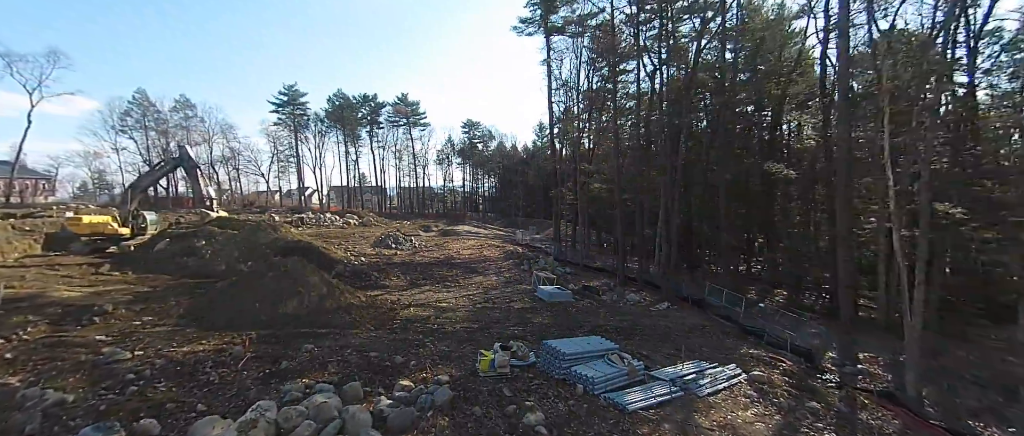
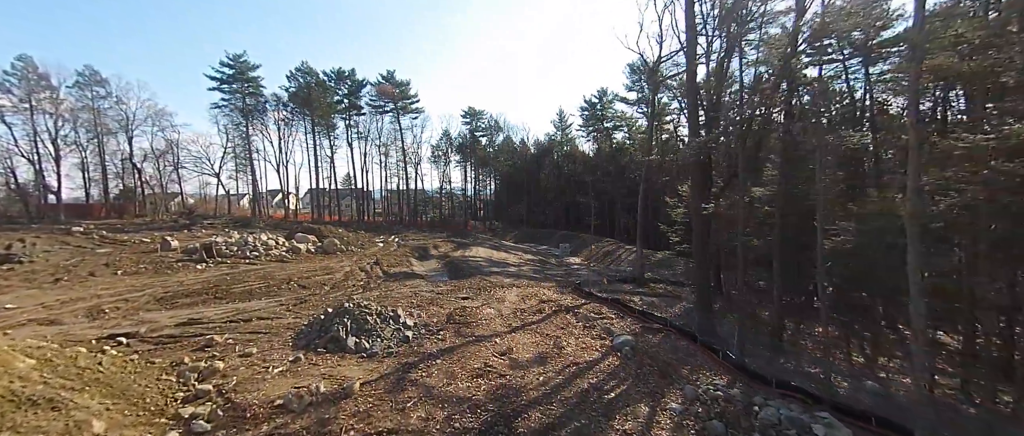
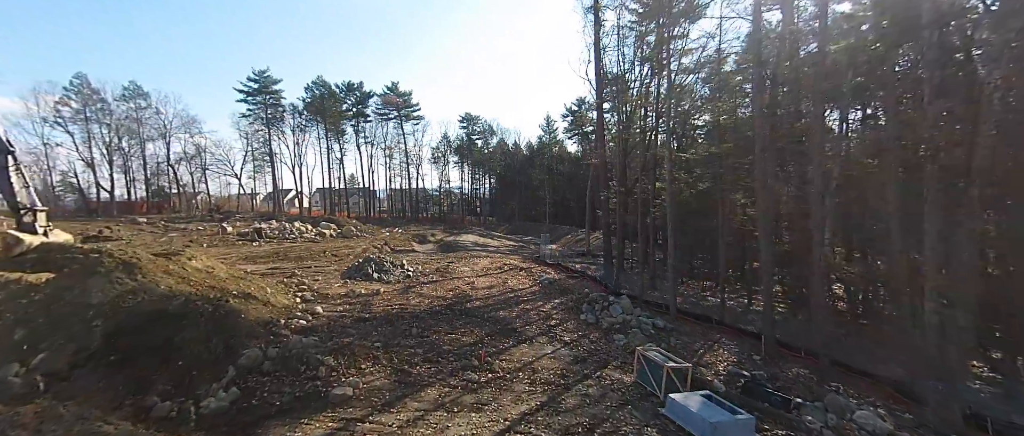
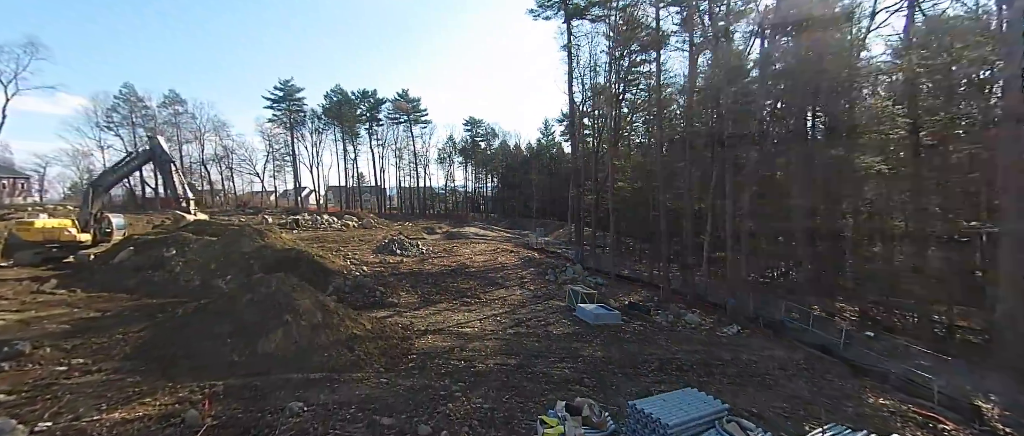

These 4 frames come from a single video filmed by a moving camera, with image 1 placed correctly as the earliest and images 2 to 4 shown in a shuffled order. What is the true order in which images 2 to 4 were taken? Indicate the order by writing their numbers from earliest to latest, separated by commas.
4, 3, 2
